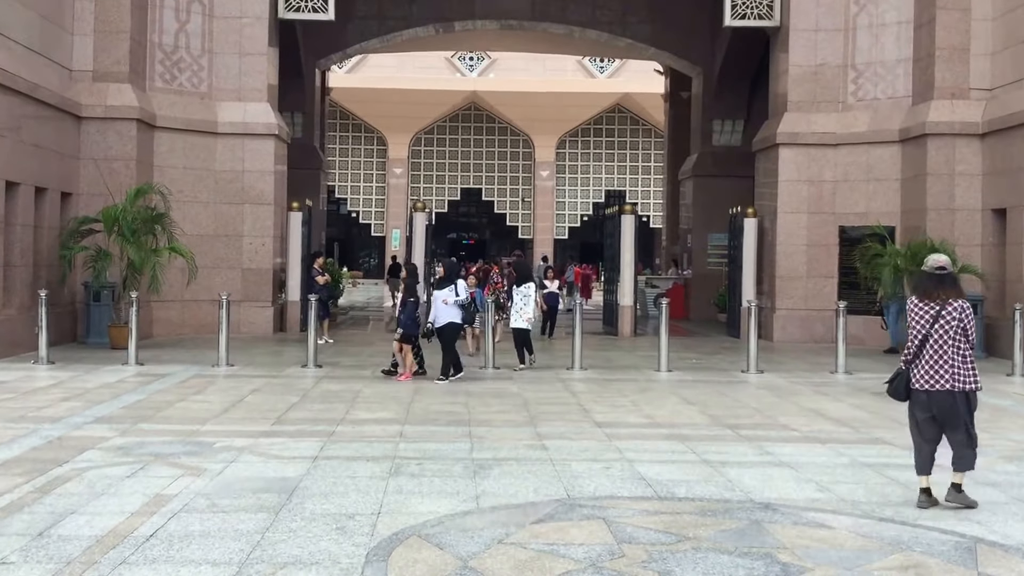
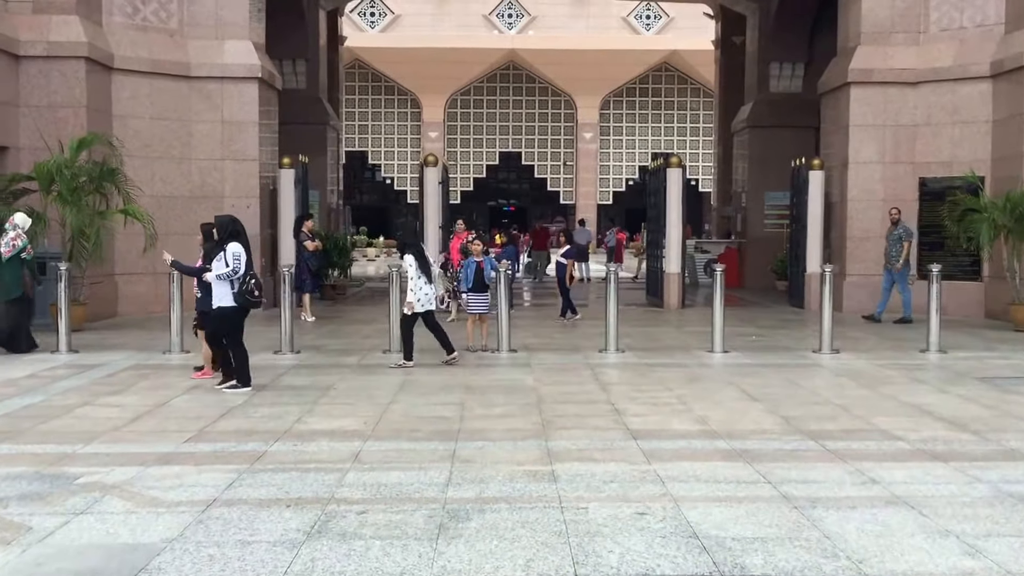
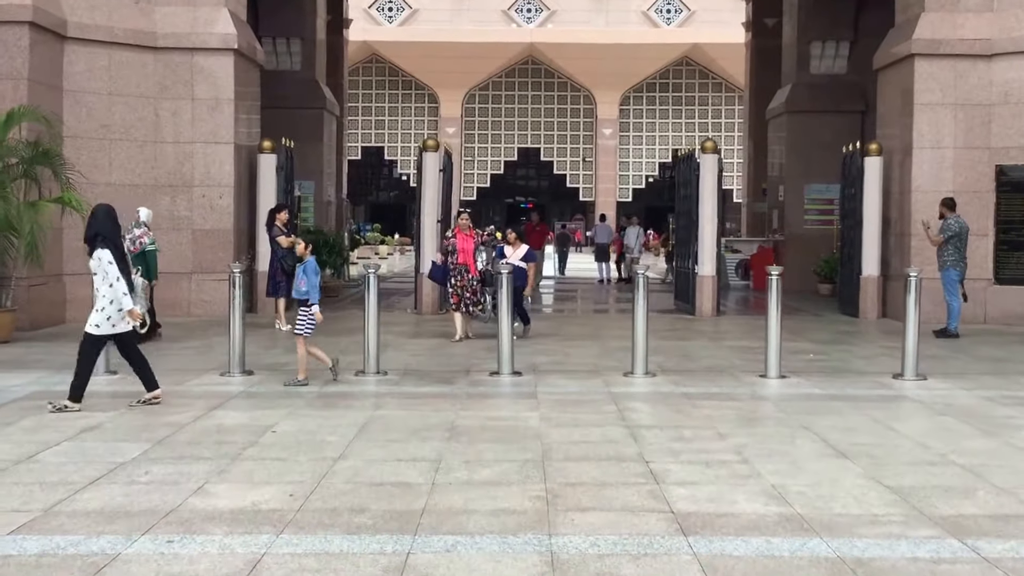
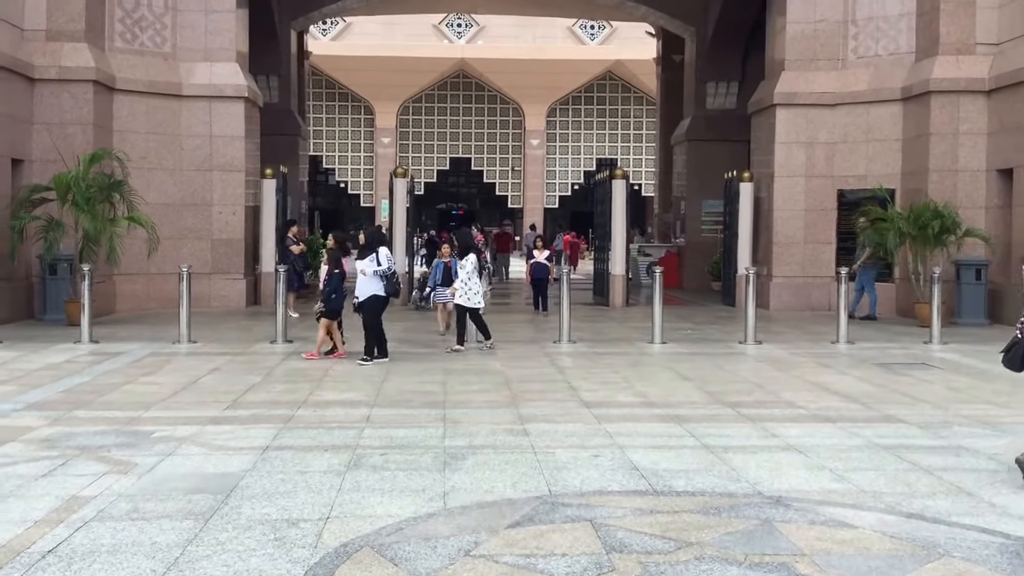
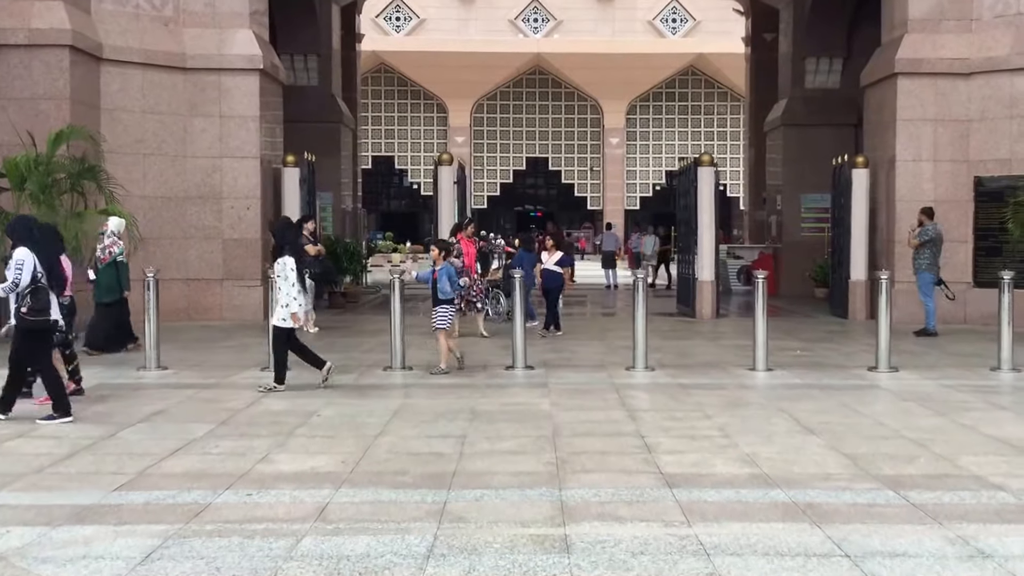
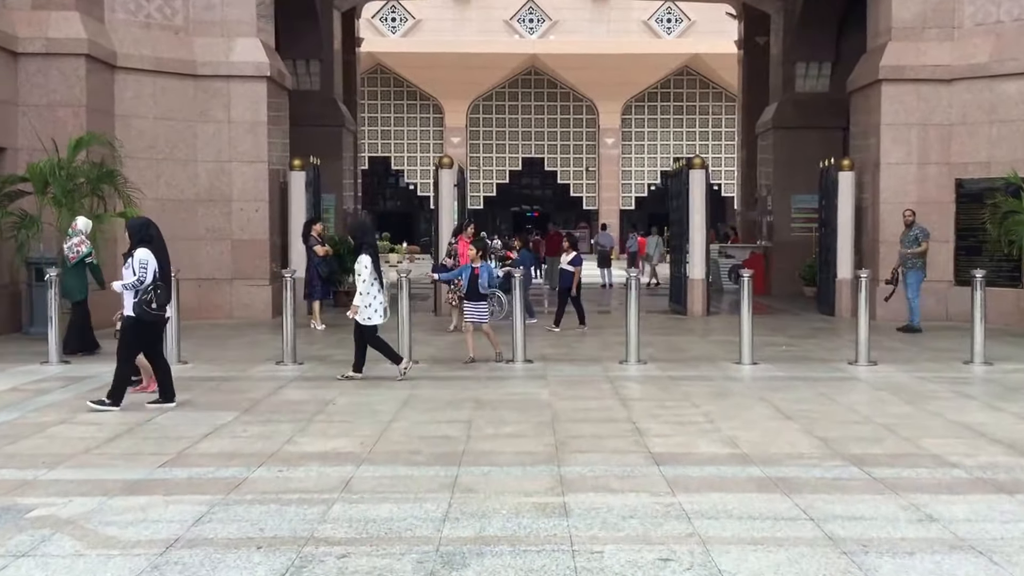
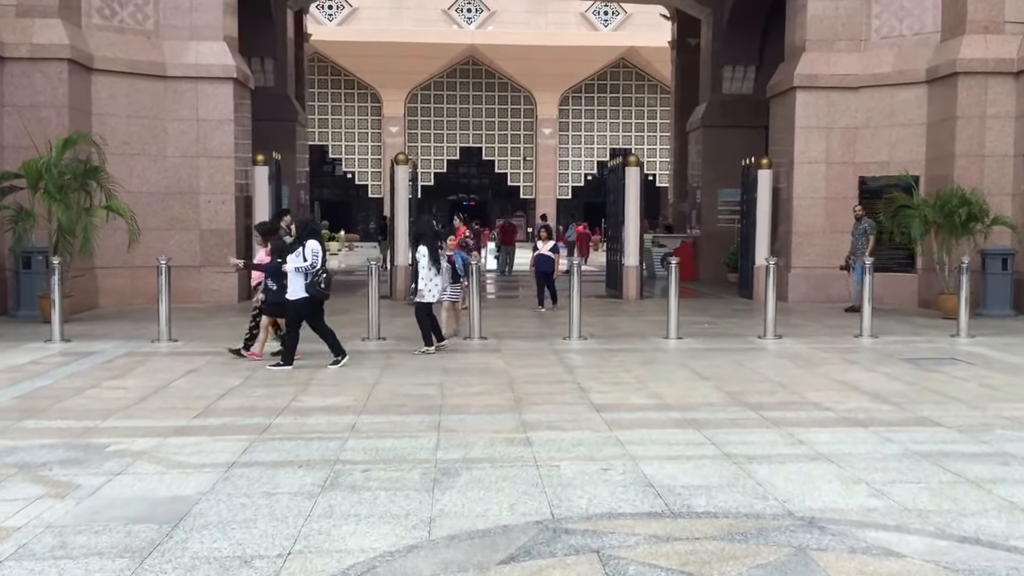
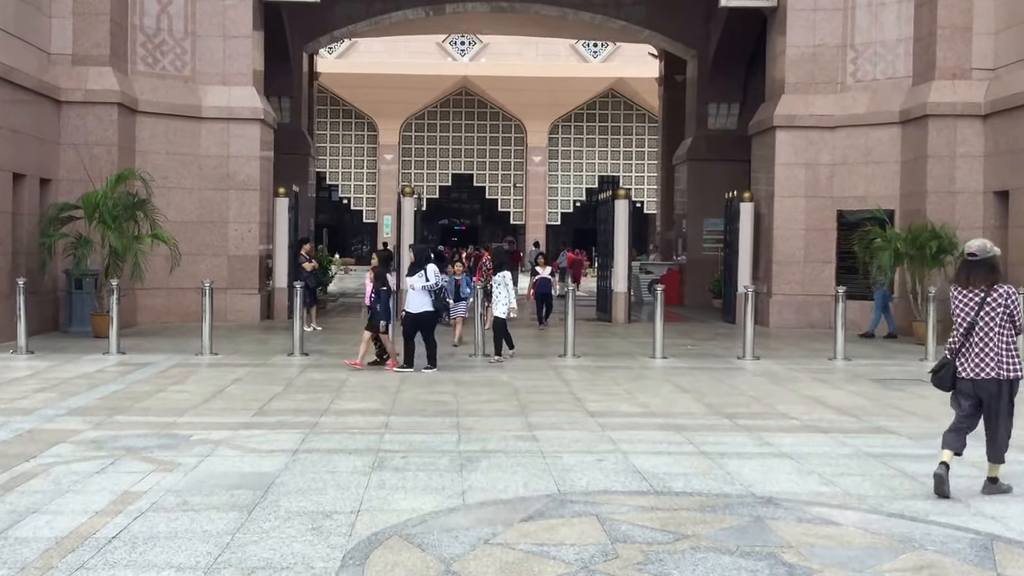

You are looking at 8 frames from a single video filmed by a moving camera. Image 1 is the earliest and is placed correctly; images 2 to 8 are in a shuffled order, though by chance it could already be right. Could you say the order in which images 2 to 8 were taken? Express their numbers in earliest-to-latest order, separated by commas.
8, 4, 7, 2, 6, 5, 3
